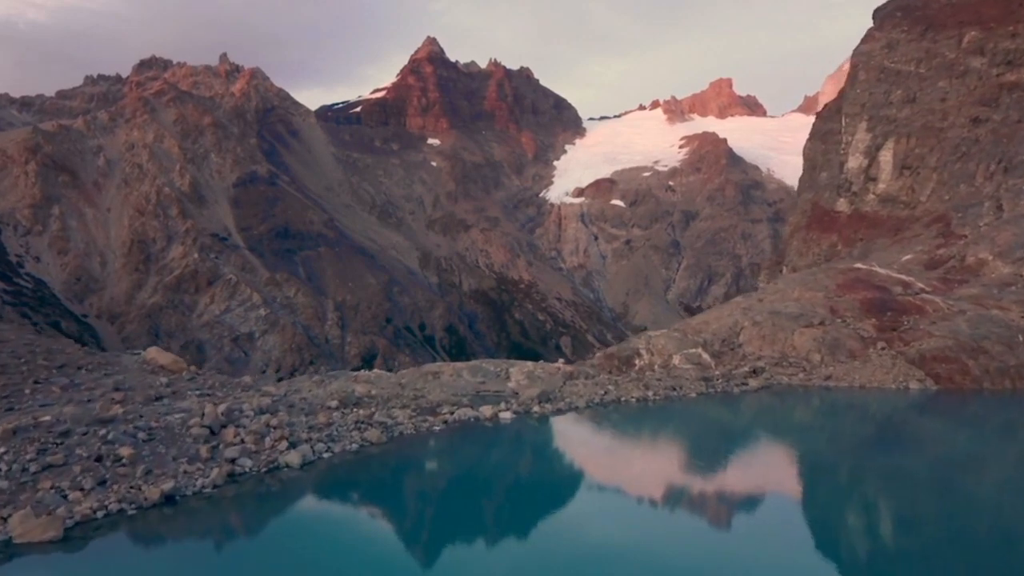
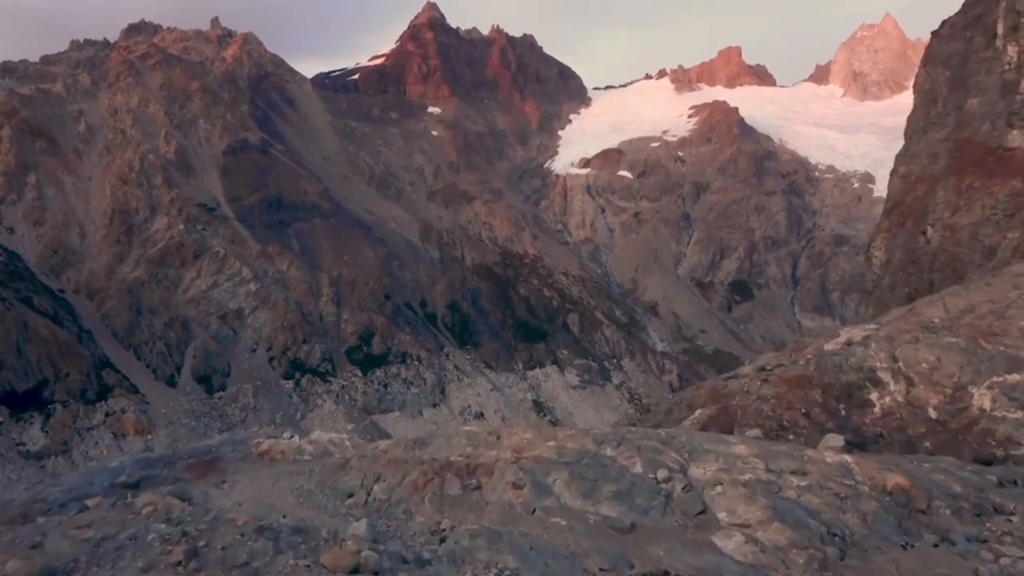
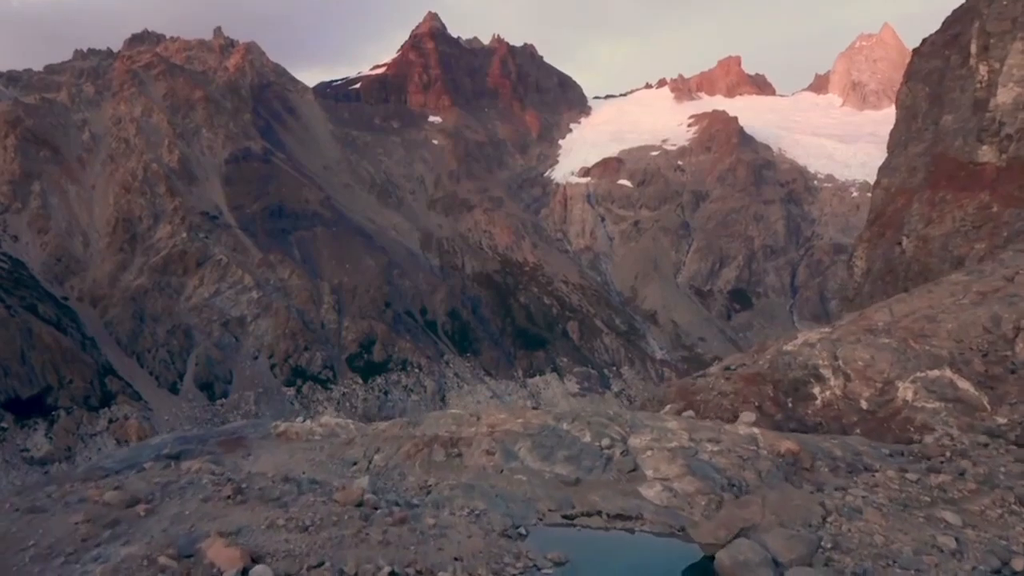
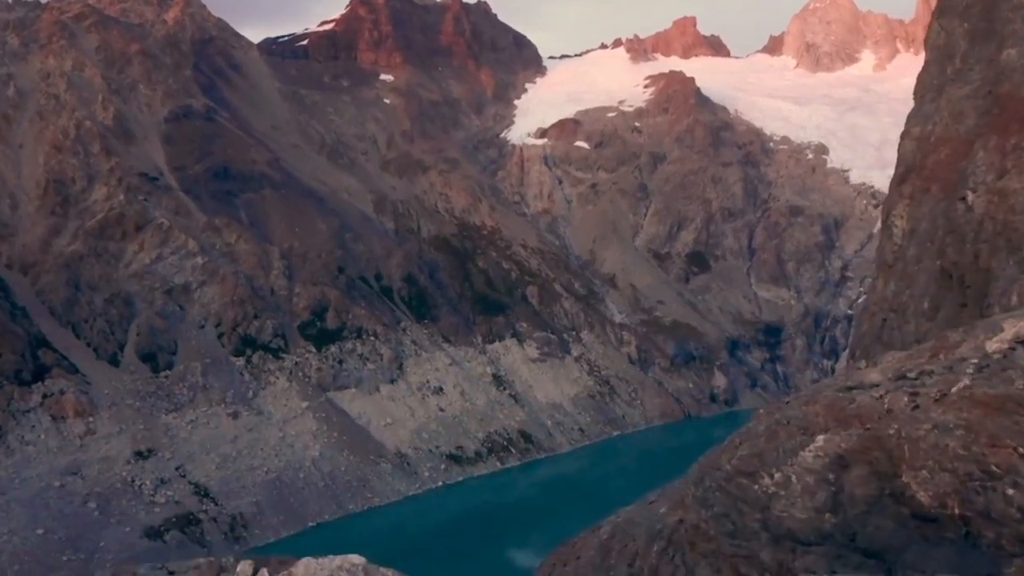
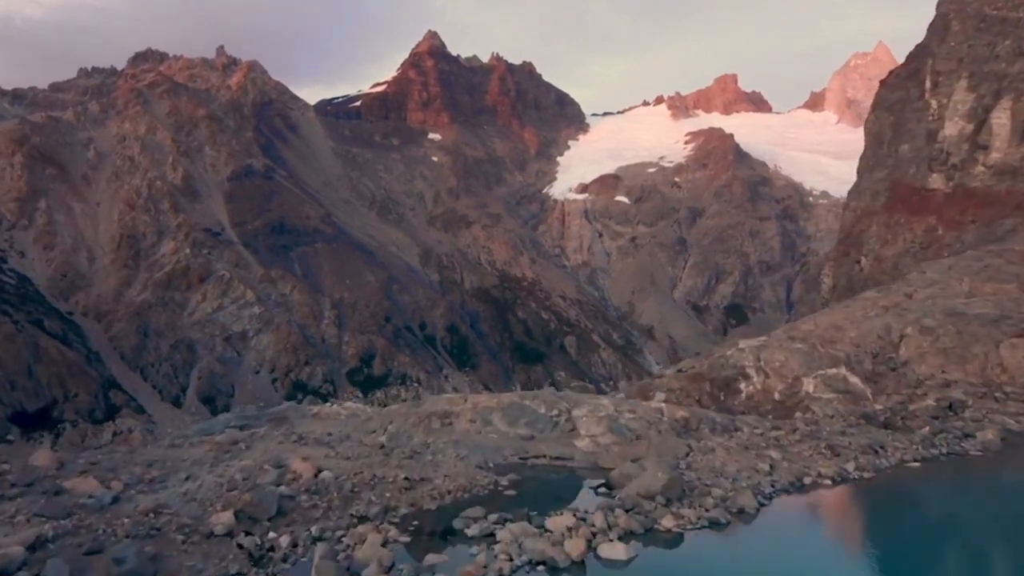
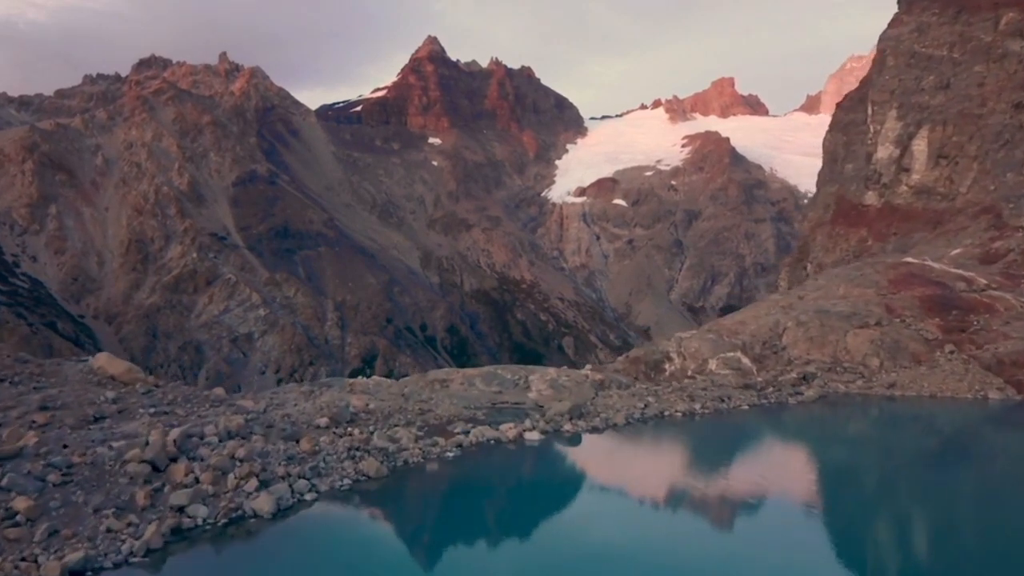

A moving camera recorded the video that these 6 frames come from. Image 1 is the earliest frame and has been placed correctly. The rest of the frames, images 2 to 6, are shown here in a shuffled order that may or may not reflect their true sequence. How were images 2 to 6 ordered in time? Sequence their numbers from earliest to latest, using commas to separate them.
6, 5, 3, 2, 4
